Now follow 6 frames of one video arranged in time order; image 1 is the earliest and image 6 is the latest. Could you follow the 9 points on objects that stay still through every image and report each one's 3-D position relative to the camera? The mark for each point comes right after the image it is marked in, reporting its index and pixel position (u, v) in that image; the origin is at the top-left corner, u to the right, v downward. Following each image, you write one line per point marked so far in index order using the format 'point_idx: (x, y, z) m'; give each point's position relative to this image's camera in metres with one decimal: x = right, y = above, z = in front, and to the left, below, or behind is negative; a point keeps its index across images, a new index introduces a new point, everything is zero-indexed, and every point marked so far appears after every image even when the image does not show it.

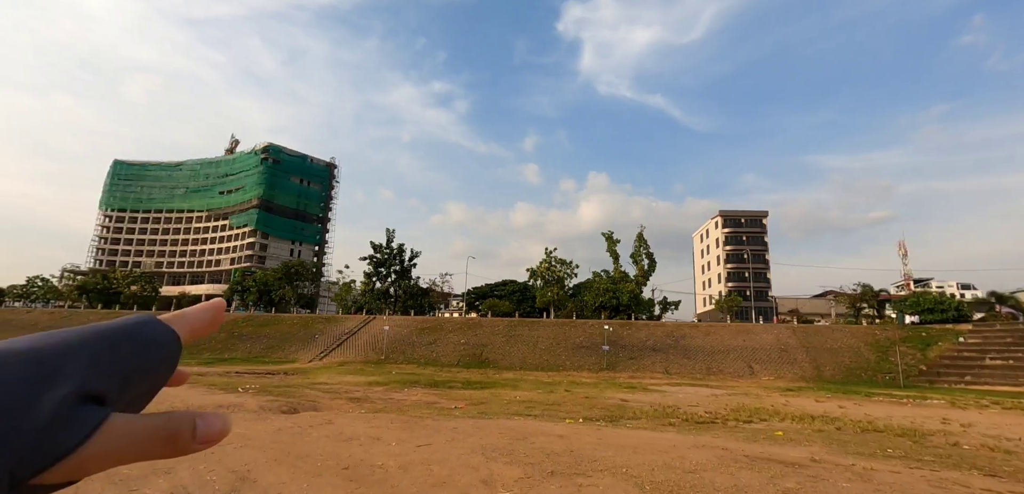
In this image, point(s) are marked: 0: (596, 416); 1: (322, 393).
0: (+2.8, -5.5, +15.8) m
1: (-7.8, -6.0, +19.9) m
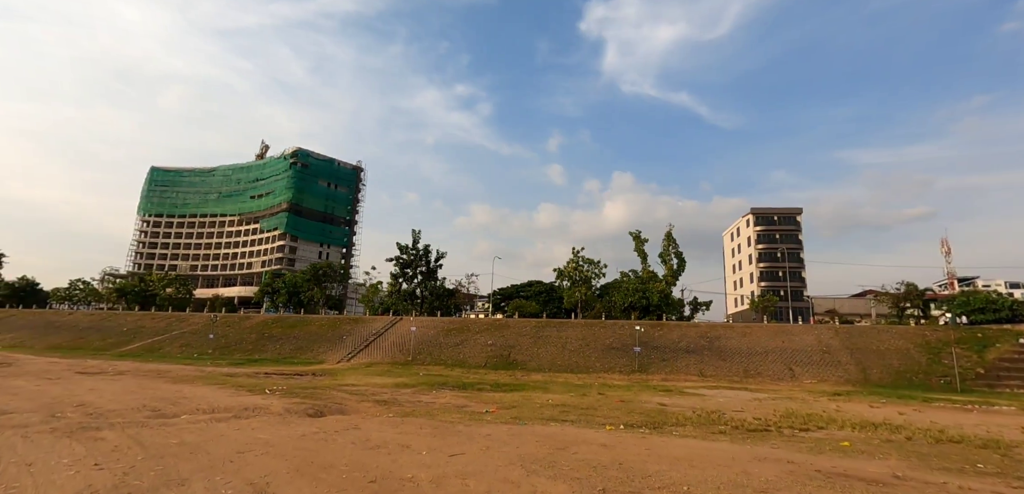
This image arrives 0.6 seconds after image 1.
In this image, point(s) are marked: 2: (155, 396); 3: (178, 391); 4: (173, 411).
0: (+3.8, -5.3, +14.8) m
1: (-6.5, -5.9, +19.4) m
2: (-12.8, -5.4, +17.5) m
3: (-13.2, -5.7, +19.2) m
4: (-9.9, -4.8, +14.1) m
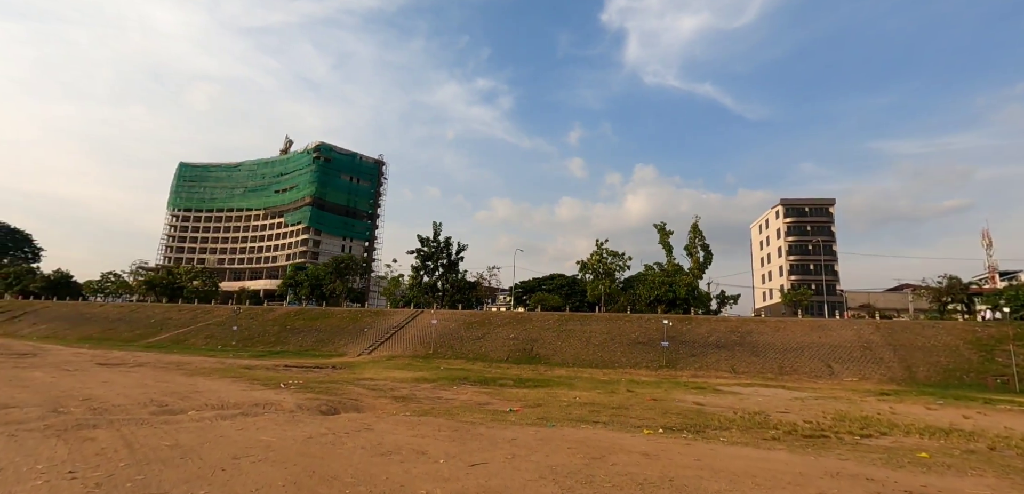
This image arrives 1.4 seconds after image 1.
0: (+4.6, -4.9, +13.5) m
1: (-5.6, -5.5, +18.5) m
2: (-12.0, -4.9, +16.9) m
3: (-12.3, -5.3, +18.6) m
4: (-9.2, -4.5, +13.4) m
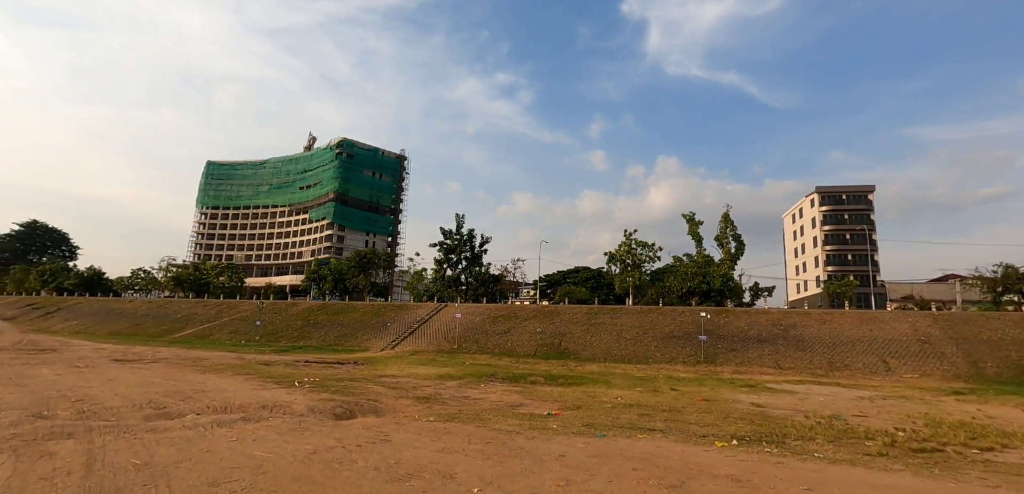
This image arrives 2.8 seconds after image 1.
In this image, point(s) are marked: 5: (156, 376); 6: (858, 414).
0: (+5.5, -4.4, +11.4) m
1: (-4.4, -5.0, +16.9) m
2: (-10.8, -4.5, +15.5) m
3: (-11.1, -4.8, +17.3) m
4: (-8.2, -4.0, +11.9) m
5: (-13.8, -5.0, +18.7) m
6: (+11.4, -5.5, +15.9) m
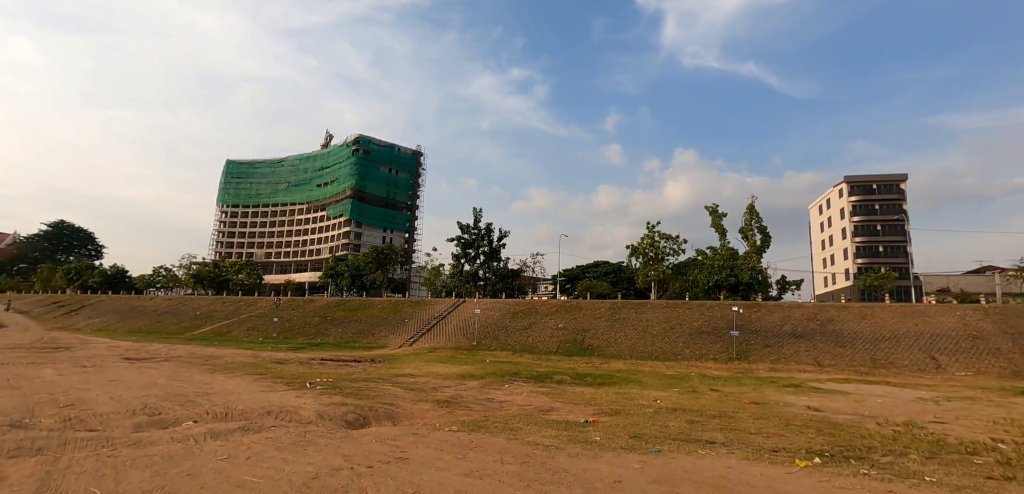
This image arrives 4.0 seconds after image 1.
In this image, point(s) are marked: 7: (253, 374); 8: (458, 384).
0: (+6.3, -4.0, +9.7) m
1: (-3.5, -4.6, +15.5) m
2: (-10.0, -4.3, +14.4) m
3: (-10.2, -4.6, +16.2) m
4: (-7.5, -3.8, +10.7) m
5: (-12.8, -4.7, +17.7) m
6: (+12.2, -5.0, +14.1) m
7: (-10.4, -5.1, +19.5) m
8: (-2.1, -5.3, +18.9) m
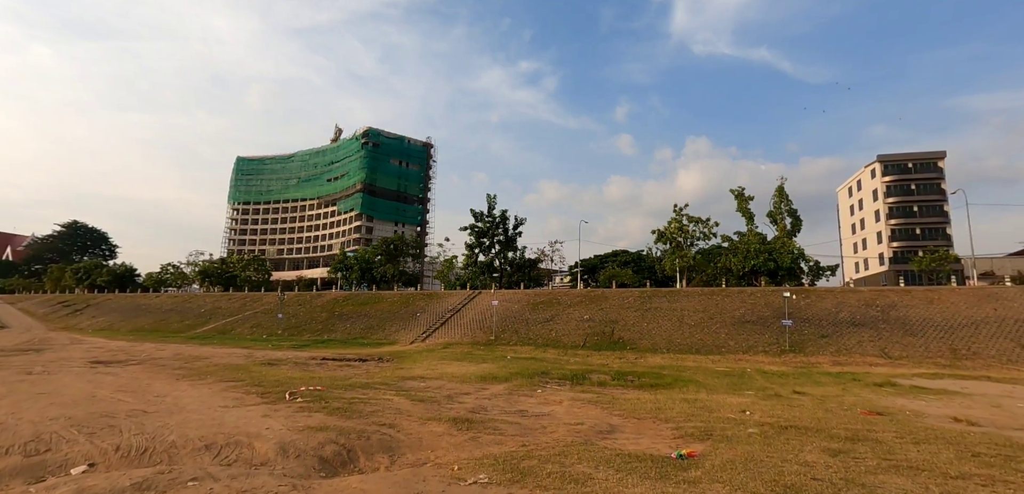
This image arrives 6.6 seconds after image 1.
0: (+7.1, -3.1, +5.8) m
1: (-2.5, -3.8, +11.8) m
2: (-9.0, -3.6, +10.9) m
3: (-9.2, -3.9, +12.7) m
4: (-6.6, -3.1, +7.1) m
5: (-11.8, -4.1, +14.3) m
6: (+13.2, -3.9, +10.0) m
7: (-9.3, -4.4, +16.0) m
8: (-1.0, -4.5, +15.2) m
